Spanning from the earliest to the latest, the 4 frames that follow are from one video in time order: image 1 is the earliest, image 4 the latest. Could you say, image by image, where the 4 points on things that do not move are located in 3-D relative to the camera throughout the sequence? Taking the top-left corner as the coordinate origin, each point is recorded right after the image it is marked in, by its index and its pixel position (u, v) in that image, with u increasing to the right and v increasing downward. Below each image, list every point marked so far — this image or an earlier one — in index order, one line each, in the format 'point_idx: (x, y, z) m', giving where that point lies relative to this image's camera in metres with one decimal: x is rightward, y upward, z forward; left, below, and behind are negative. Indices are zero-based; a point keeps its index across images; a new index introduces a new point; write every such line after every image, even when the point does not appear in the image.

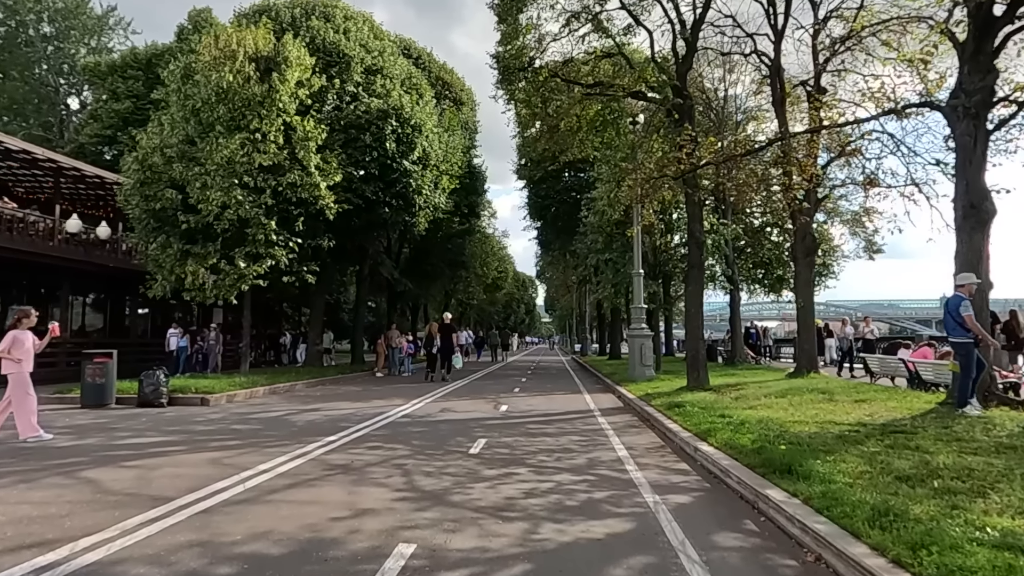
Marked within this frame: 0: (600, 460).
0: (+1.1, -2.2, +10.3) m
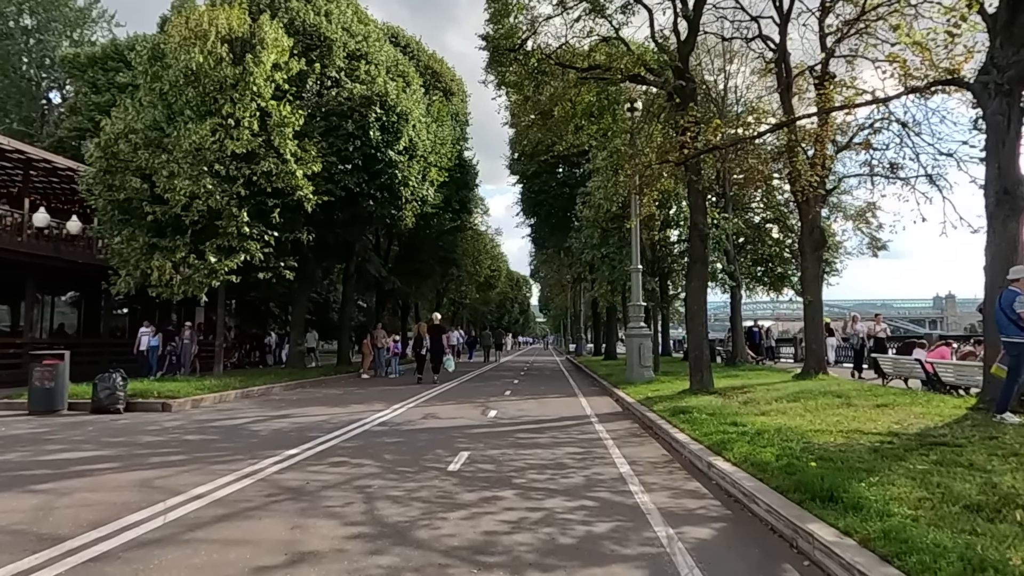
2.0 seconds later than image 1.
0: (+0.9, -2.1, +8.9) m
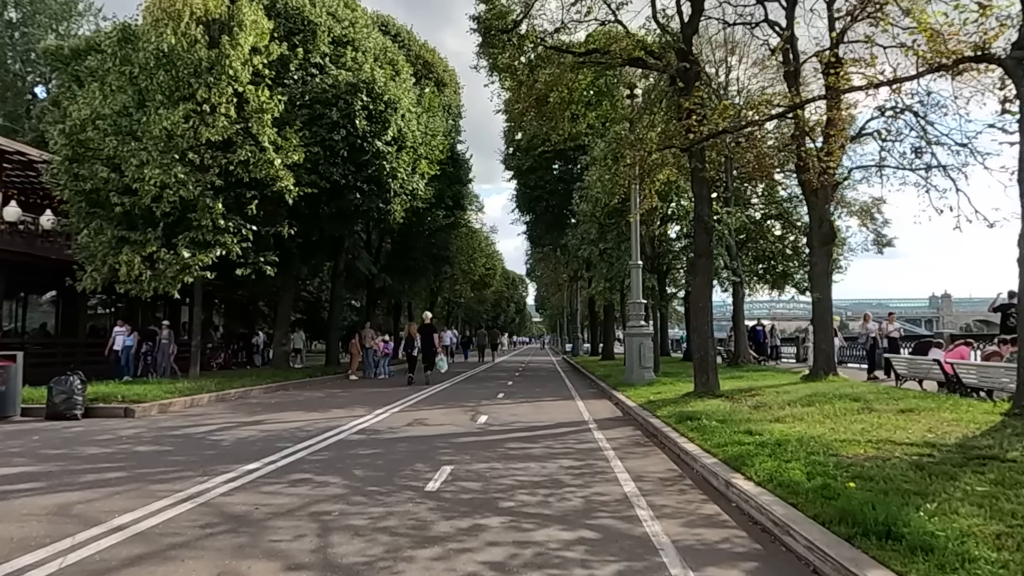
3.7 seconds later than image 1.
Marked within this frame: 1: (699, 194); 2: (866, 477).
0: (+0.8, -2.0, +7.6) m
1: (+4.4, +2.2, +19.7) m
2: (+3.2, -1.7, +7.5) m
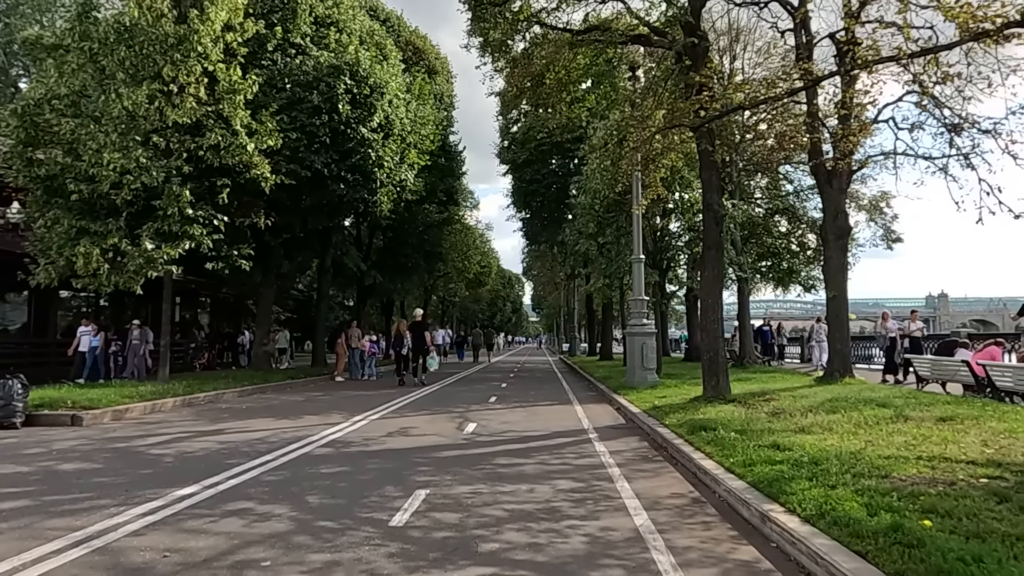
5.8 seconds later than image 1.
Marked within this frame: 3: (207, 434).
0: (+0.7, -1.9, +6.1) m
1: (+4.3, +2.3, +18.1) m
2: (+3.1, -1.6, +6.0) m
3: (-4.7, -2.3, +12.8) m
